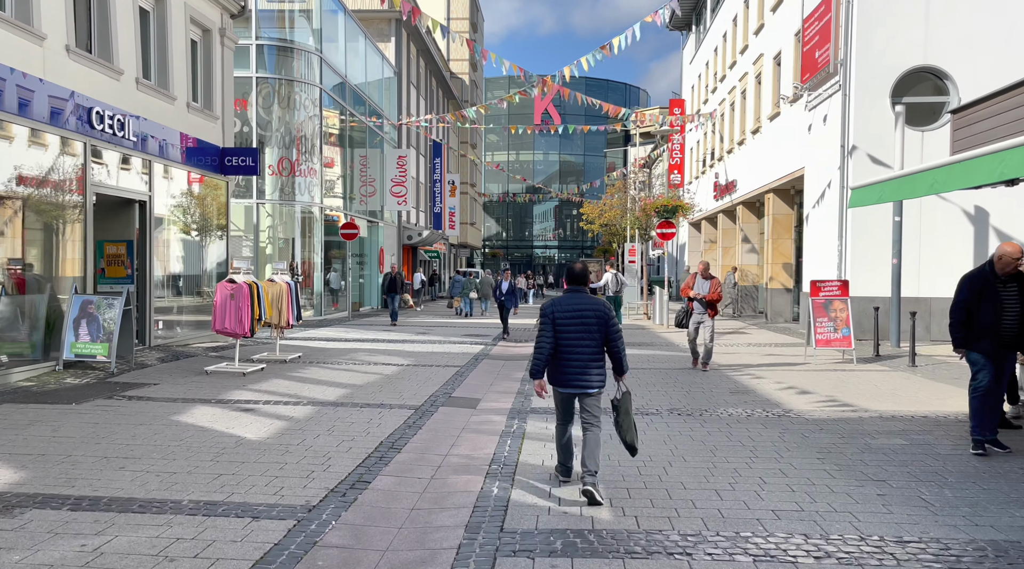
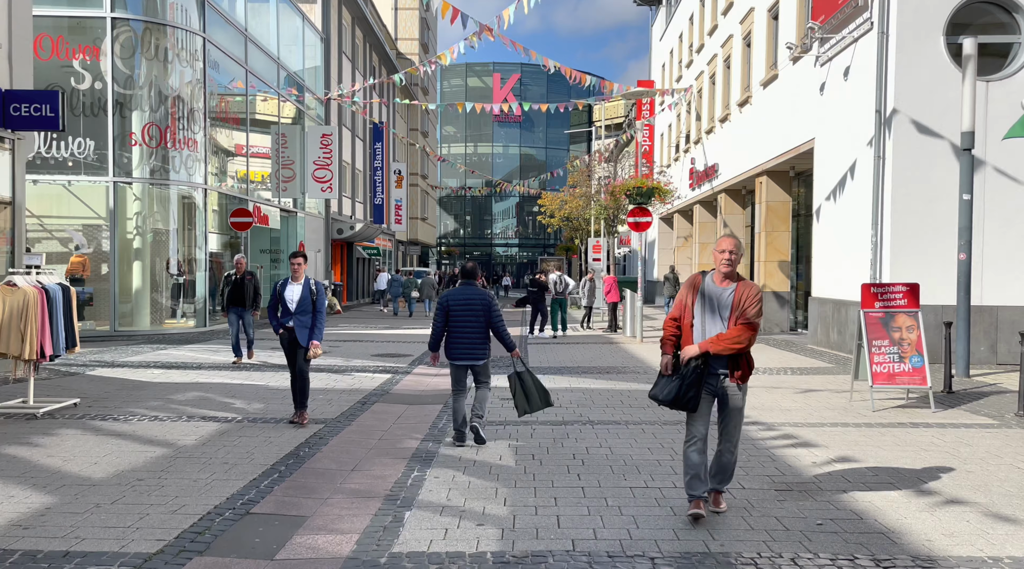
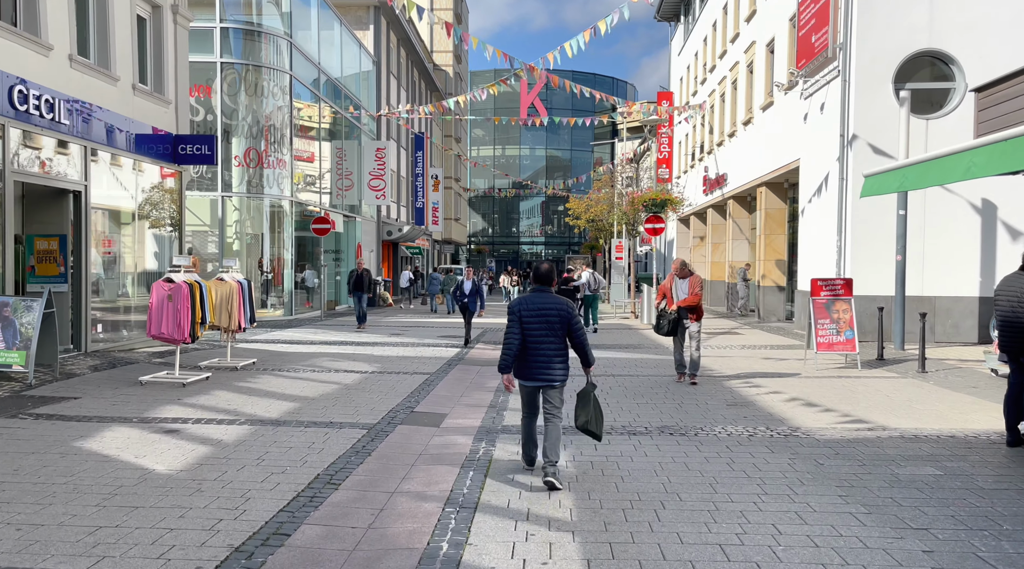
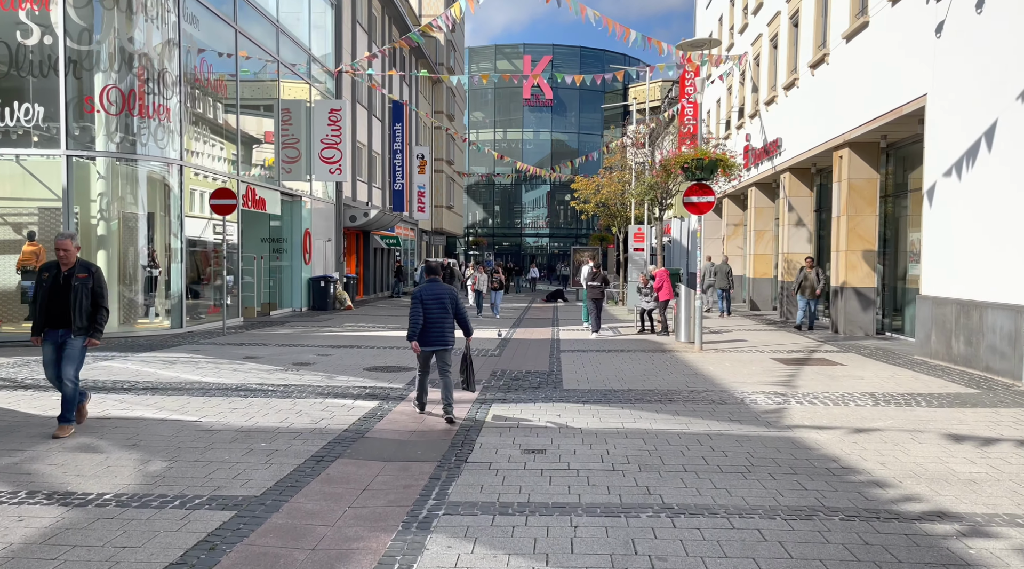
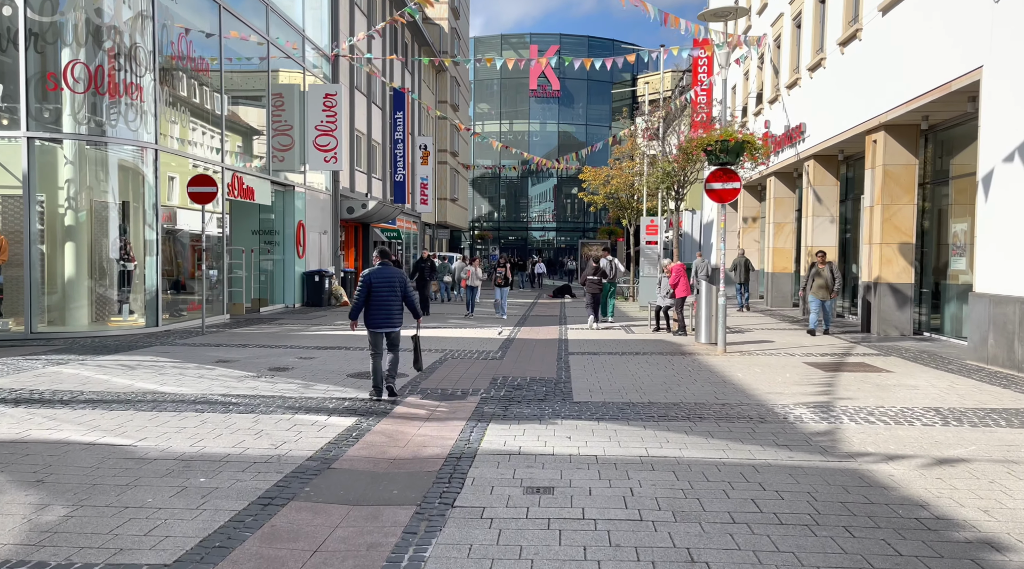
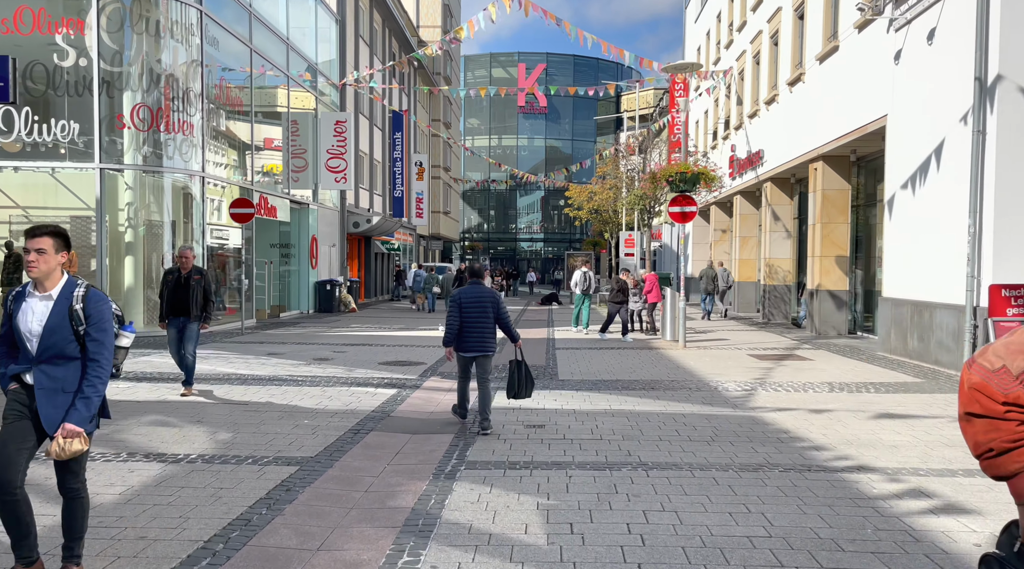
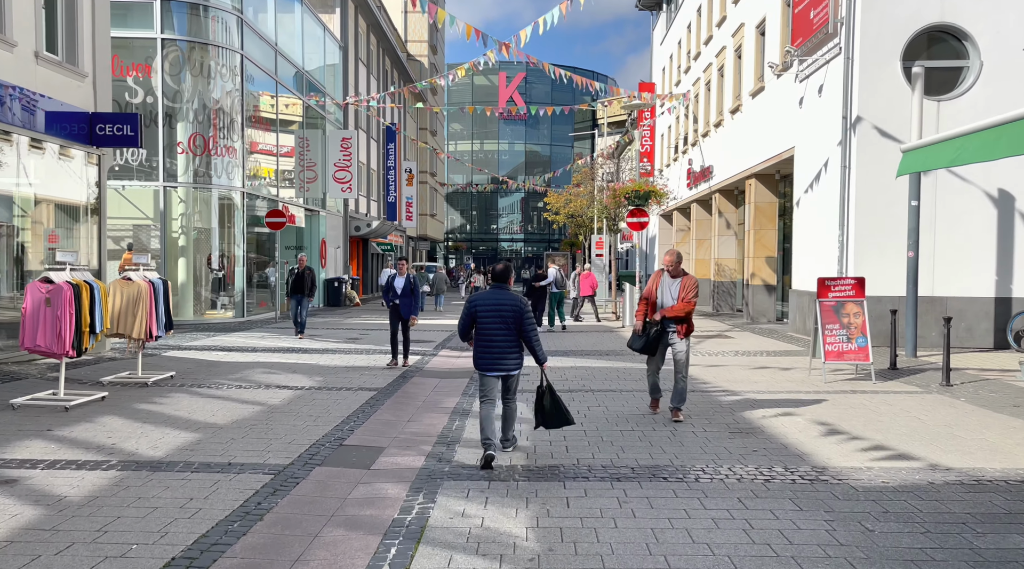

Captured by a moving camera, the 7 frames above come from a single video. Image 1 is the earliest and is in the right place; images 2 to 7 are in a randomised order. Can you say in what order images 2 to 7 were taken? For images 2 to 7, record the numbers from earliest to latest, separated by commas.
3, 7, 2, 6, 4, 5
